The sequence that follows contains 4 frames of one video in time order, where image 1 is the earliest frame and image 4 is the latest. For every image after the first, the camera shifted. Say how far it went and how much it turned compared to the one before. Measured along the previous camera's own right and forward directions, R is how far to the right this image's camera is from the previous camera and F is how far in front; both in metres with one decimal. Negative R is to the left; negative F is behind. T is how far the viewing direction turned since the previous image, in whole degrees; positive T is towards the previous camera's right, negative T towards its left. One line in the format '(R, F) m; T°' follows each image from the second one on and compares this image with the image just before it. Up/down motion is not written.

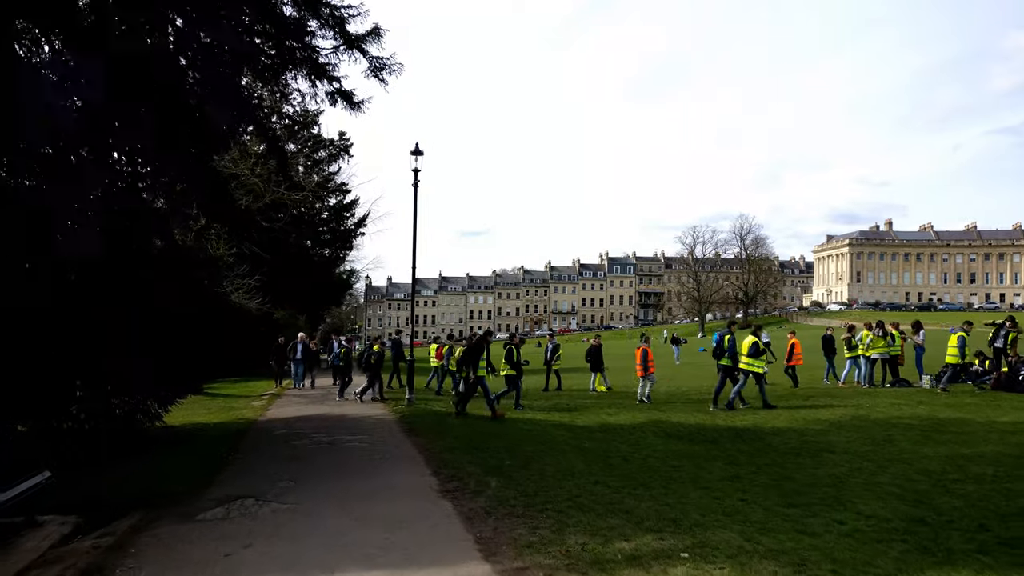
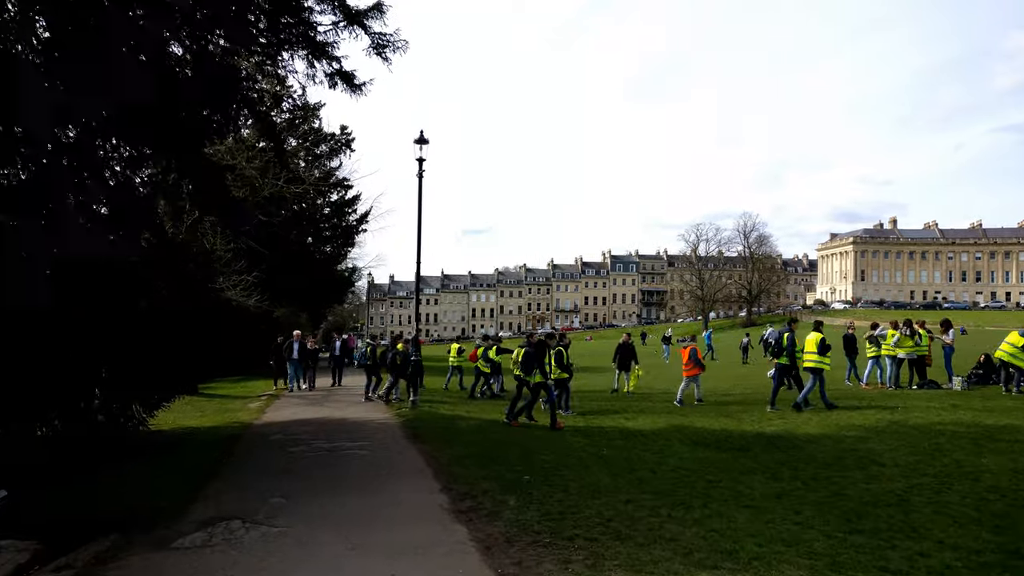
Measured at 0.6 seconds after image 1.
(-0.2, +0.9) m; 0°
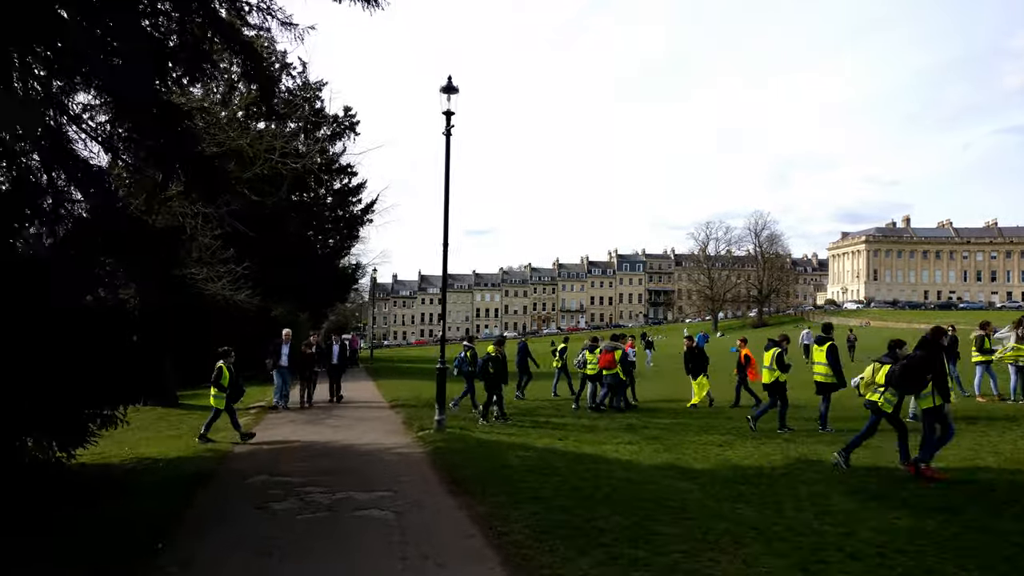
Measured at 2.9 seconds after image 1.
(-0.8, +3.5) m; 0°
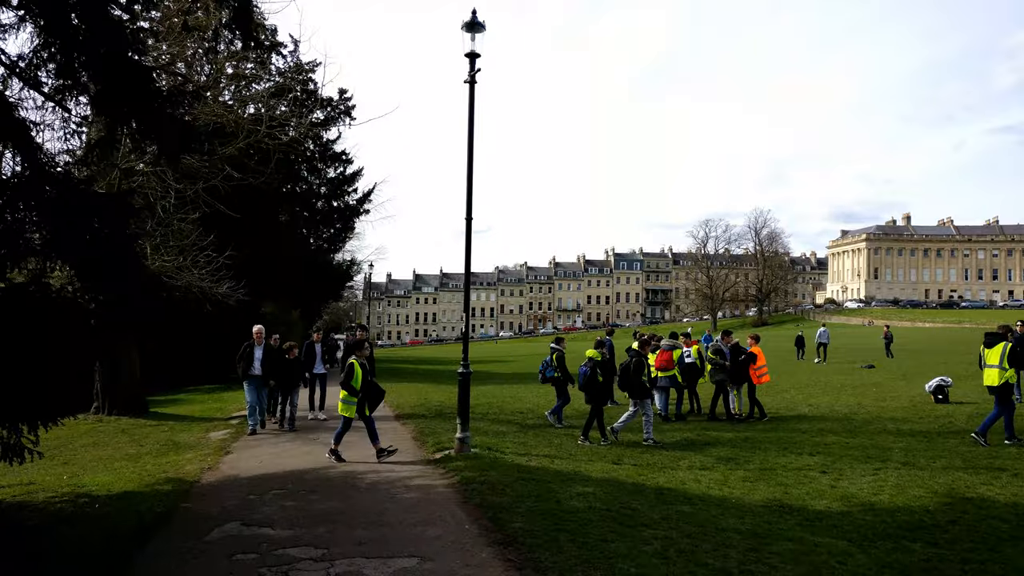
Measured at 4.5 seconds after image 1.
(-0.6, +2.5) m; 0°
